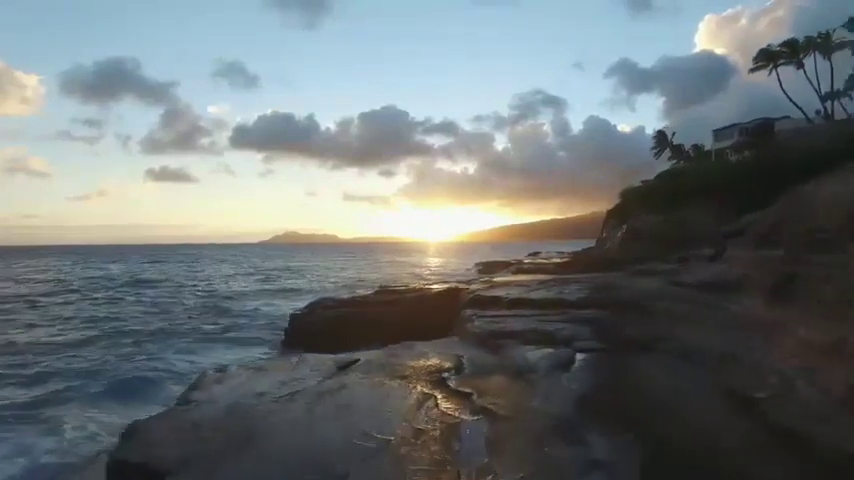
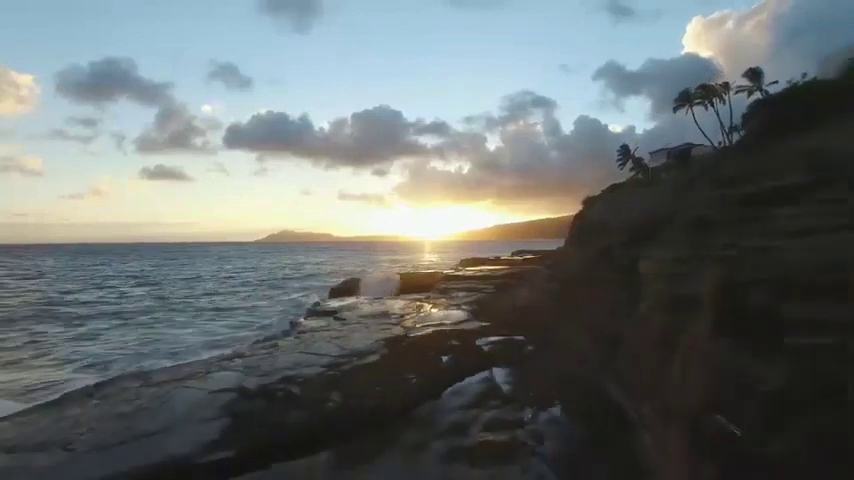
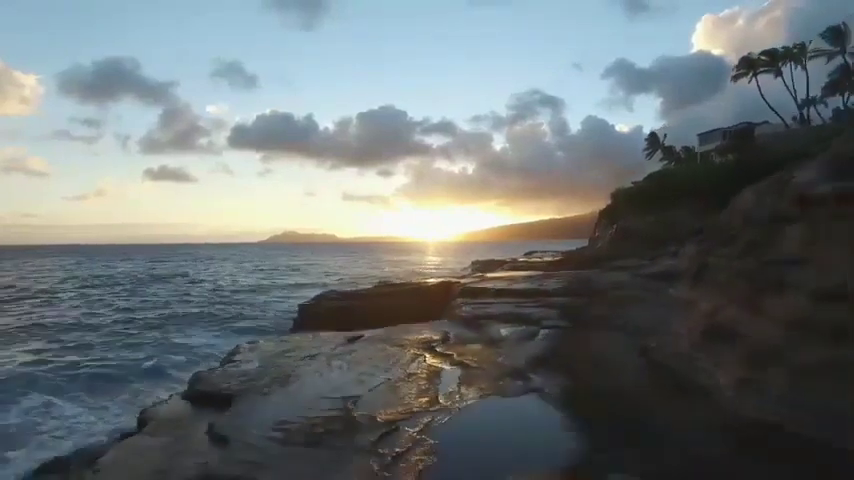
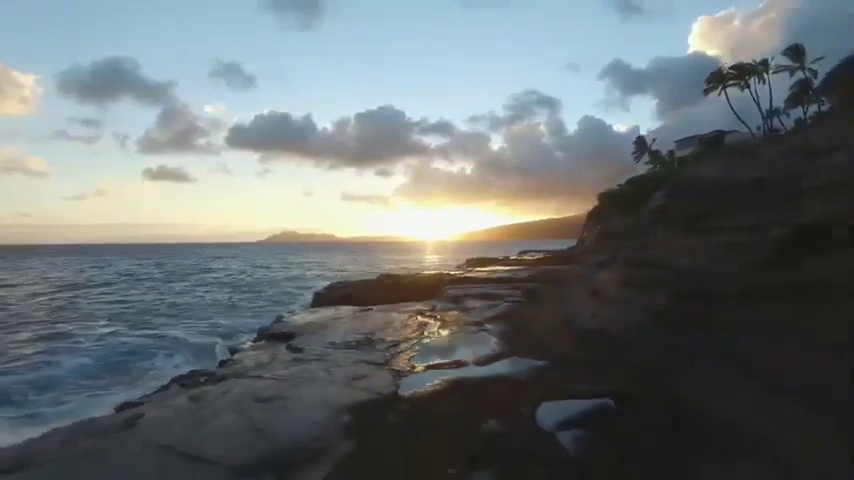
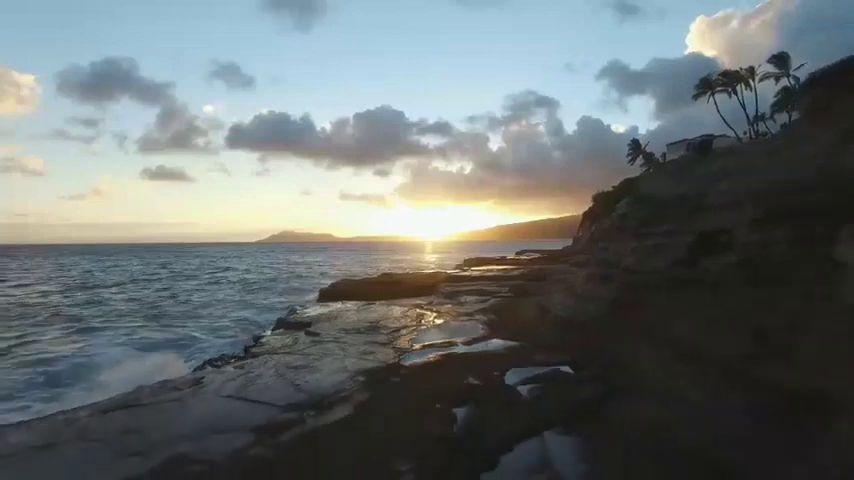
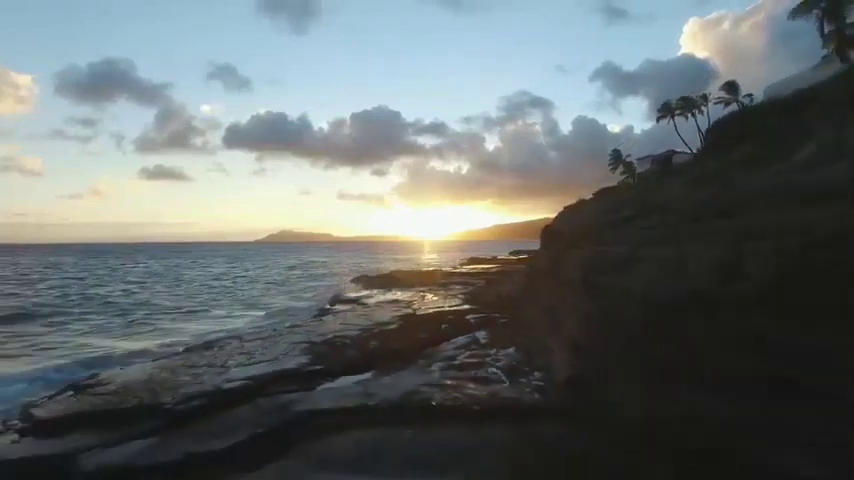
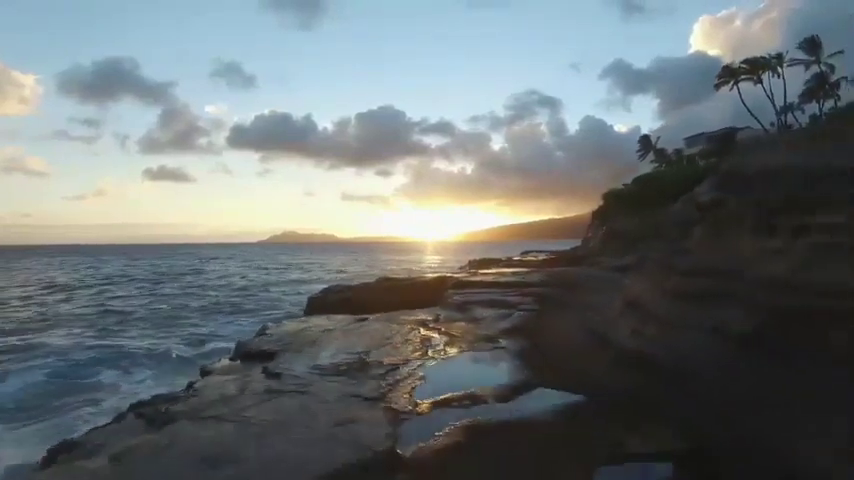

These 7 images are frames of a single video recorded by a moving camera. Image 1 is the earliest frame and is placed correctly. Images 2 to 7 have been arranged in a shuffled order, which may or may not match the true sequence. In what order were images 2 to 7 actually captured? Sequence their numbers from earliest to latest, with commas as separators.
3, 7, 4, 5, 2, 6
